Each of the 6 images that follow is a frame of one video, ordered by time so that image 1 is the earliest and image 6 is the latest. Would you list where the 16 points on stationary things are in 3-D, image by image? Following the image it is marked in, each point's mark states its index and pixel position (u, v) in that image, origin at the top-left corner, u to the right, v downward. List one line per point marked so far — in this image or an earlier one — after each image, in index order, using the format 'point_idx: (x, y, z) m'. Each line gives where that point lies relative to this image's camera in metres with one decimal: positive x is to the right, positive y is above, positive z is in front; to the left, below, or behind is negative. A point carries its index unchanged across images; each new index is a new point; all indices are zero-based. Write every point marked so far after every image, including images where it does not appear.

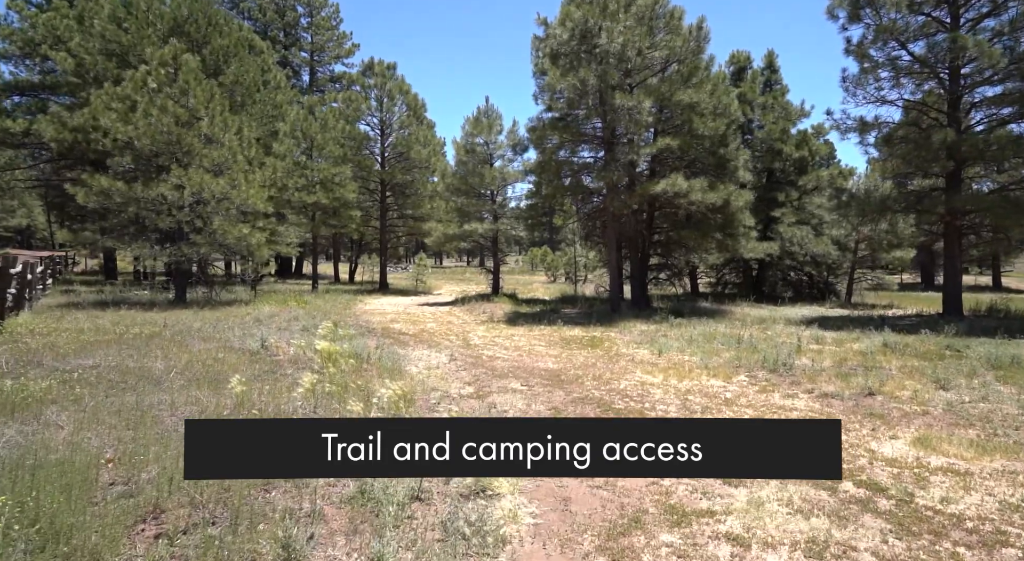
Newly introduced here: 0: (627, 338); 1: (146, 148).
0: (+2.1, -1.1, +12.1) m
1: (-9.3, +3.4, +16.9) m
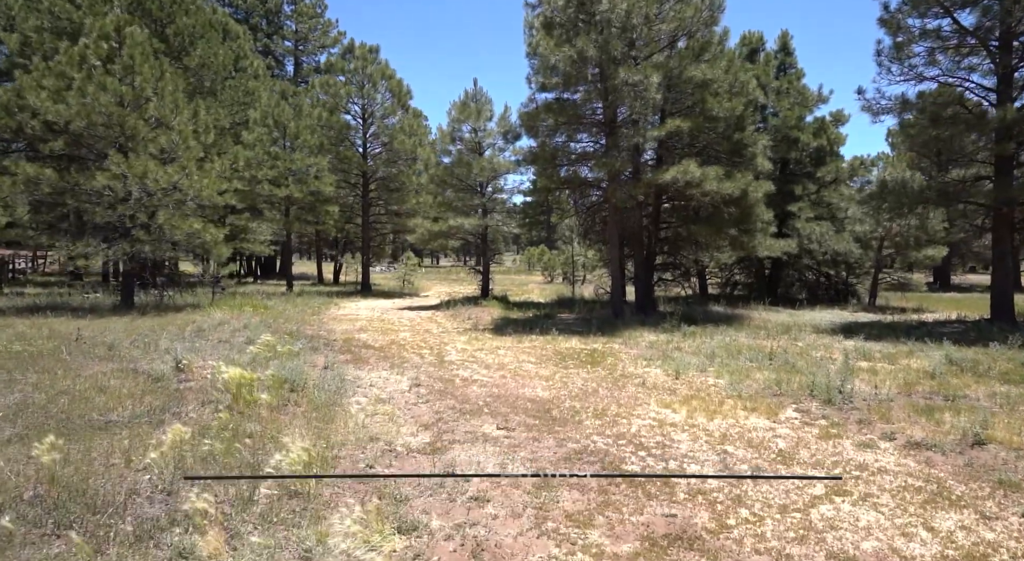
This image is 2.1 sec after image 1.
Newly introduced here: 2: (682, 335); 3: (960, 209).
0: (+1.8, -1.1, +10.1) m
1: (-9.5, +3.3, +14.9) m
2: (+3.0, -1.0, +12.0) m
3: (+10.1, +1.6, +15.1) m
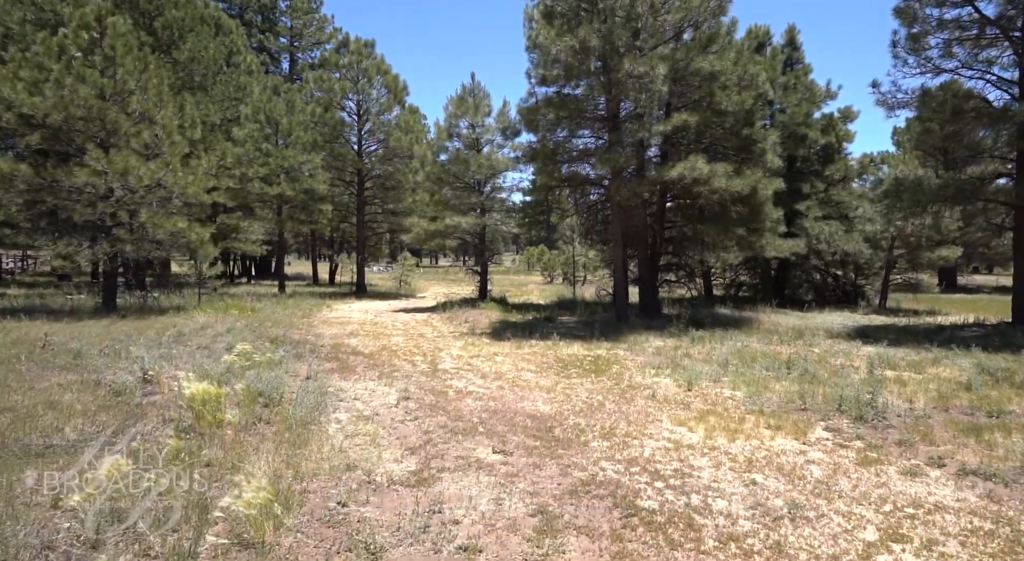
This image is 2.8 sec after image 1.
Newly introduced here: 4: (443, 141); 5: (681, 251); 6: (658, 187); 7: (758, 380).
0: (+1.8, -1.2, +9.5) m
1: (-9.5, +3.3, +14.2) m
2: (+3.0, -1.0, +11.3) m
3: (+10.0, +1.6, +14.5) m
4: (-2.1, +4.1, +19.9) m
5: (+4.1, +0.7, +16.3) m
6: (+3.1, +2.0, +14.1) m
7: (+2.9, -1.2, +7.8) m
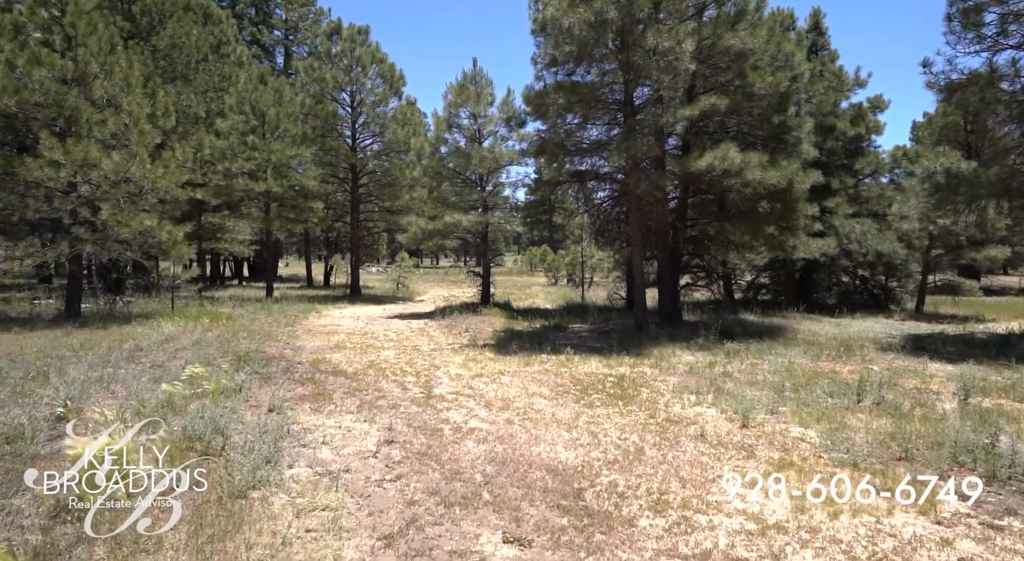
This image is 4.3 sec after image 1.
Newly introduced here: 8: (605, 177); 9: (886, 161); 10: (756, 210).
0: (+1.9, -1.2, +8.0) m
1: (-9.4, +3.2, +12.7) m
2: (+3.1, -1.1, +9.8) m
3: (+10.1, +1.5, +12.9) m
4: (-1.9, +4.0, +18.4) m
5: (+4.2, +0.6, +14.8) m
6: (+3.2, +1.9, +12.6) m
7: (+3.0, -1.2, +6.3) m
8: (+1.9, +2.1, +14.1) m
9: (+10.4, +3.4, +18.8) m
10: (+4.8, +1.4, +13.3) m
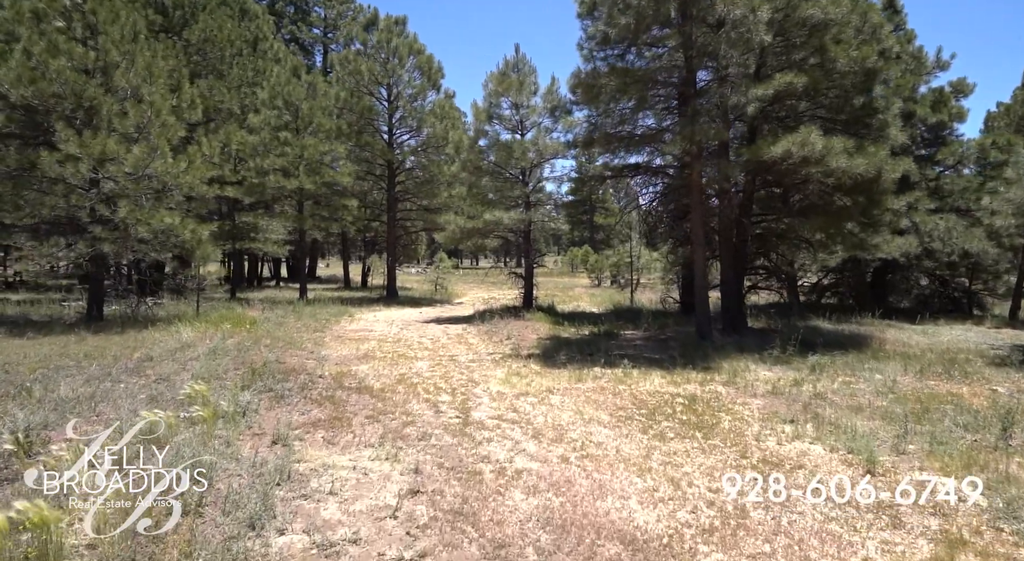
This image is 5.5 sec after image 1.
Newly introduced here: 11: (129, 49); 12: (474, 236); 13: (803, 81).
0: (+2.4, -1.3, +6.6) m
1: (-8.6, +3.2, +12.0) m
2: (+3.8, -1.1, +8.4) m
3: (+10.9, +1.4, +11.1) m
4: (-0.8, +4.0, +17.2) m
5: (+5.2, +0.6, +13.3) m
6: (+4.0, +1.8, +11.2) m
7: (+3.4, -1.3, +4.9) m
8: (+2.7, +2.1, +12.7) m
9: (+11.6, +3.3, +16.9) m
10: (+5.6, +1.3, +11.7) m
11: (-7.3, +4.4, +12.8) m
12: (-1.0, +1.2, +17.6) m
13: (+4.5, +3.1, +10.4) m
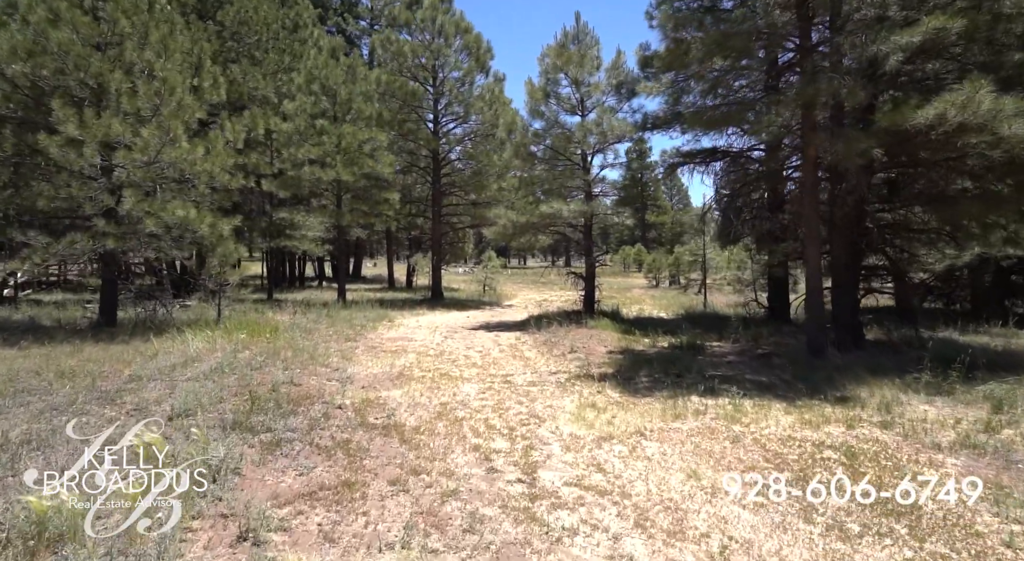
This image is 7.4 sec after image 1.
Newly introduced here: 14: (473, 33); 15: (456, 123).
0: (+3.0, -1.3, +4.4) m
1: (-7.6, +3.2, +10.6) m
2: (+4.5, -1.2, +6.1) m
3: (+11.8, +1.4, +8.3) m
4: (+0.5, +4.0, +15.3) m
5: (+6.2, +0.6, +10.9) m
6: (+4.9, +1.8, +8.9) m
7: (+3.8, -1.3, +2.7) m
8: (+3.8, +2.0, +10.5) m
9: (+12.9, +3.3, +14.1) m
10: (+6.5, +1.3, +9.3) m
11: (-6.2, +4.4, +11.3) m
12: (+0.4, +1.1, +15.7) m
13: (+5.3, +3.1, +8.1) m
14: (-1.1, +7.0, +19.1) m
15: (-1.6, +4.6, +19.7) m
